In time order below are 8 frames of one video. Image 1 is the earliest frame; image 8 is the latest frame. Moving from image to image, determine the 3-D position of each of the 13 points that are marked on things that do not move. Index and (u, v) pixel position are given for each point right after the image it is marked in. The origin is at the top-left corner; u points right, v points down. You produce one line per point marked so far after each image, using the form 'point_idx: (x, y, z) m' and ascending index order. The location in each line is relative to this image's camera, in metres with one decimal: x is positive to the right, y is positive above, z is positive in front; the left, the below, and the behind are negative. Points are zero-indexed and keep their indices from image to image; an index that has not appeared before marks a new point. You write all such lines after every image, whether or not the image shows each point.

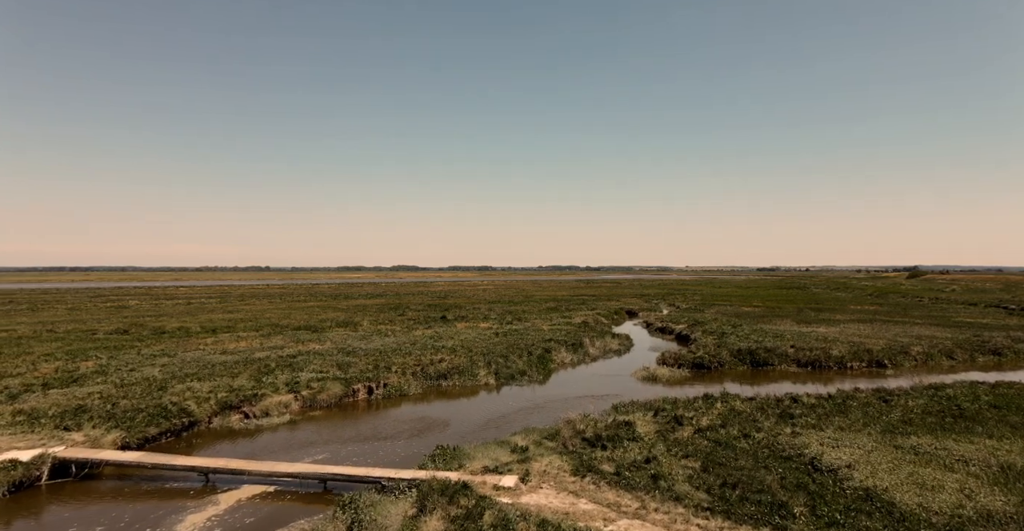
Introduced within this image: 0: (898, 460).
0: (+7.9, -4.0, +12.0) m
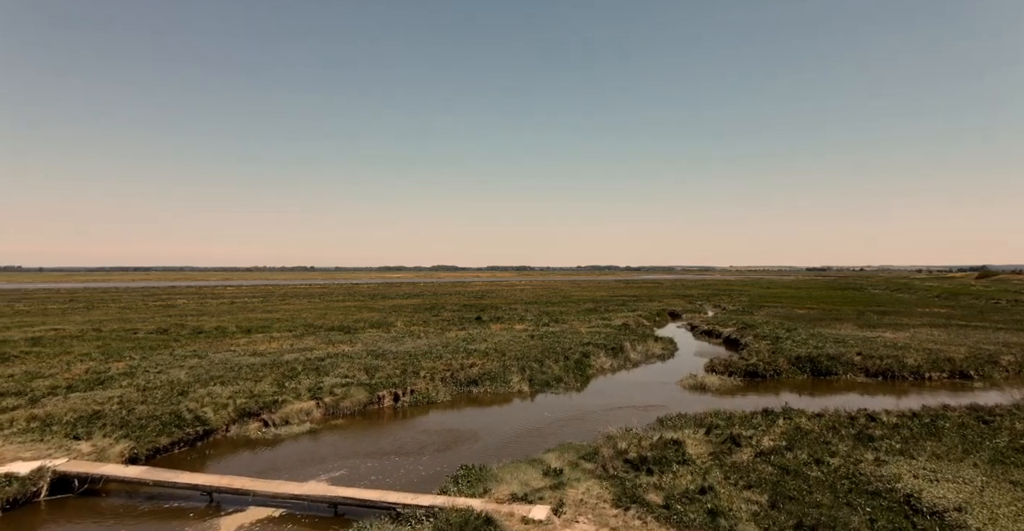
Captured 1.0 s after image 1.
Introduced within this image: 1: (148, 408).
0: (+8.5, -4.0, +9.8) m
1: (-12.3, -4.8, +19.7) m
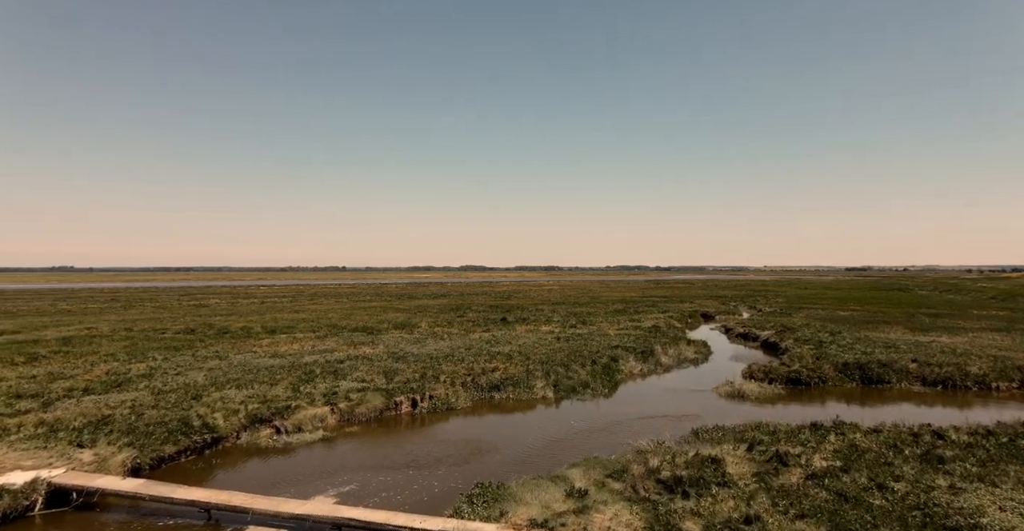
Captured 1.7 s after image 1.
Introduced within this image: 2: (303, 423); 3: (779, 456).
0: (+8.7, -3.9, +8.2) m
1: (-11.5, -4.8, +19.0) m
2: (-6.9, -5.2, +19.4) m
3: (+5.8, -4.2, +12.8) m
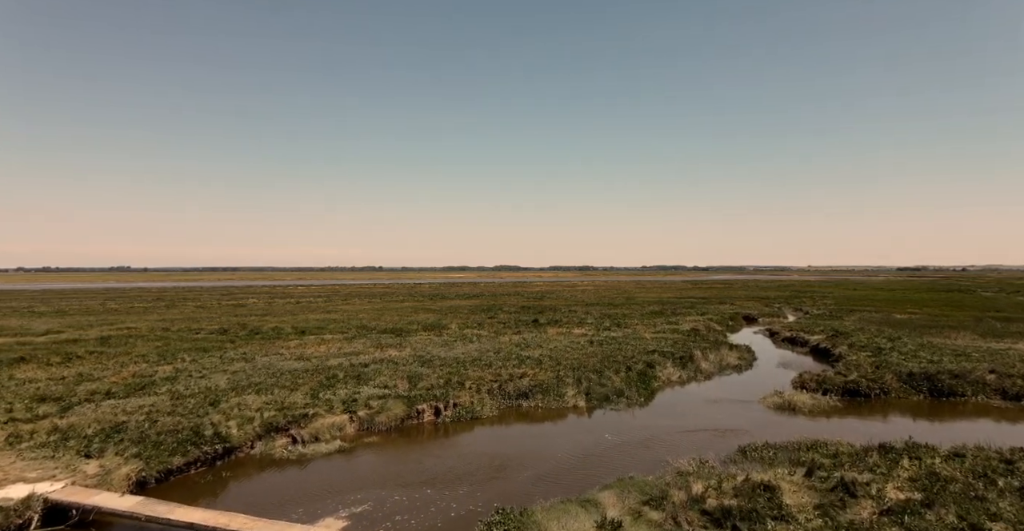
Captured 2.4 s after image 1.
0: (+8.9, -3.9, +6.3) m
1: (-10.7, -4.9, +18.4) m
2: (-6.0, -5.2, +18.4) m
3: (+6.3, -4.2, +11.1) m
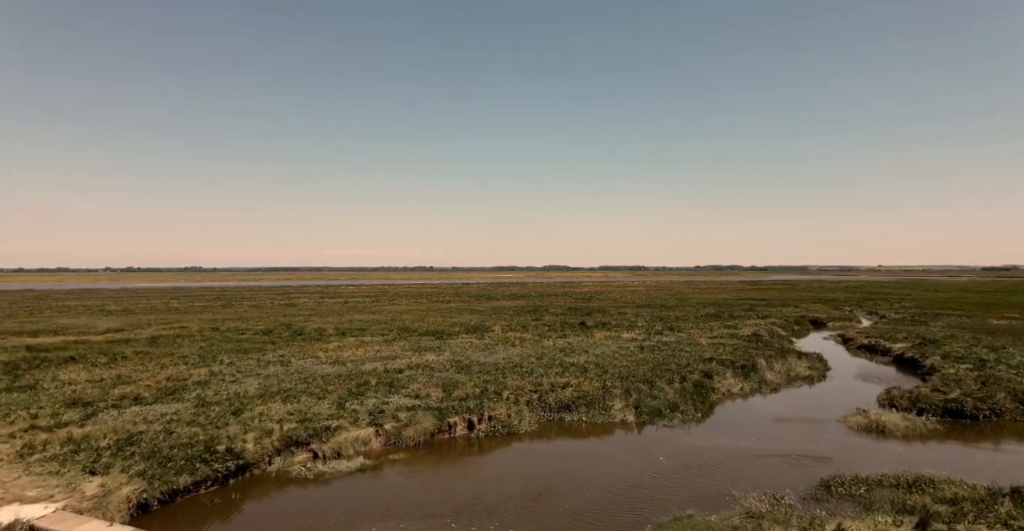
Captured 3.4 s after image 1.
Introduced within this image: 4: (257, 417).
0: (+9.0, -3.9, +3.7) m
1: (-9.5, -4.9, +17.2) m
2: (-4.9, -5.3, +16.9) m
3: (+6.8, -4.1, +8.6) m
4: (-8.2, -4.9, +18.8) m
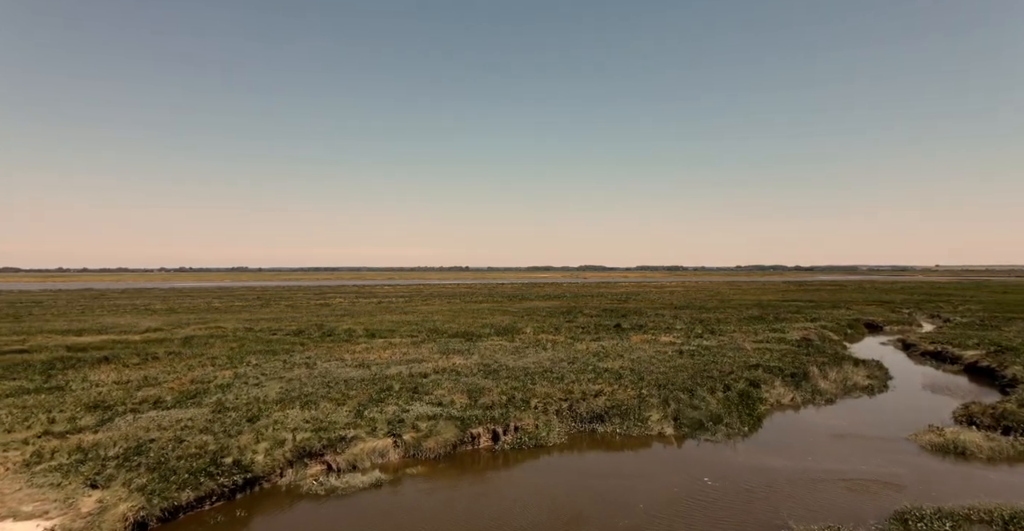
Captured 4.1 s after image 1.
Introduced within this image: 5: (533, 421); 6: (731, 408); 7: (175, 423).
0: (+9.0, -3.9, +1.8) m
1: (-8.8, -4.9, +16.4) m
2: (-4.2, -5.3, +15.9) m
3: (+7.1, -4.1, +6.9) m
4: (-7.3, -4.9, +17.9) m
5: (+0.7, -4.9, +18.6) m
6: (+7.2, -4.6, +19.1) m
7: (-10.8, -5.0, +18.7) m
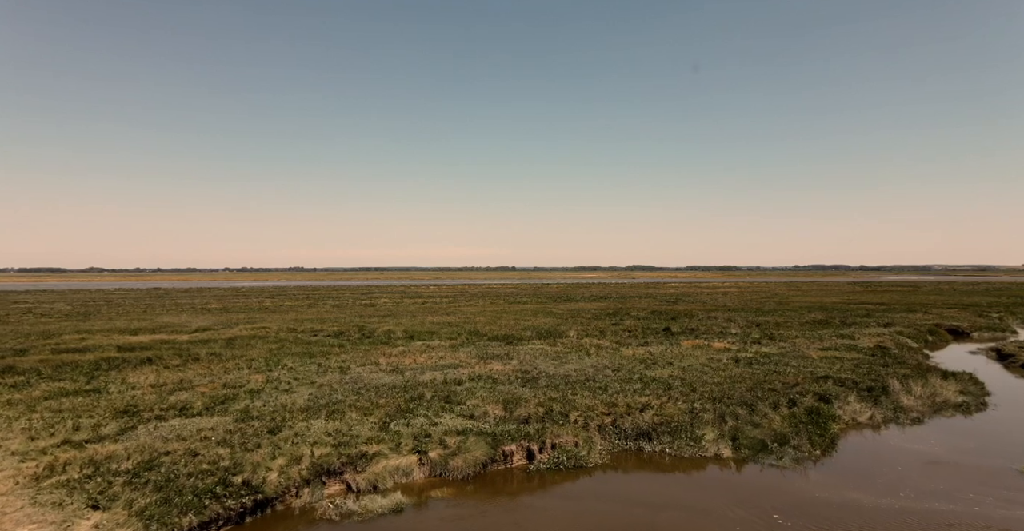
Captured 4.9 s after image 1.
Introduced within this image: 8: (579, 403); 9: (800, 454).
0: (+8.8, -3.9, -0.5) m
1: (-7.8, -5.0, +15.4) m
2: (-3.3, -5.3, +14.5) m
3: (+7.2, -4.1, +4.7) m
4: (-6.3, -4.9, +16.7) m
5: (+1.8, -5.0, +16.8) m
6: (+8.3, -4.6, +16.9) m
7: (-9.6, -5.1, +17.8) m
8: (+2.3, -4.6, +19.6) m
9: (+7.7, -5.1, +15.7) m
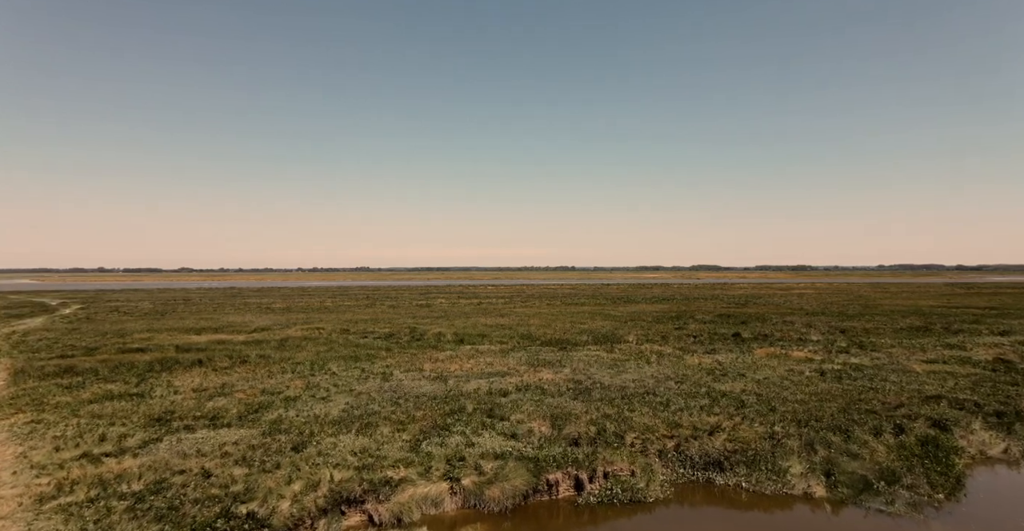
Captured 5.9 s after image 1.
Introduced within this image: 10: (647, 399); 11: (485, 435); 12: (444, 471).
0: (+8.2, -3.8, -3.6) m
1: (-6.7, -5.0, +13.9) m
2: (-2.3, -5.3, +12.5) m
3: (+7.2, -4.1, +1.8) m
4: (-5.1, -5.0, +15.1) m
5: (+2.9, -4.9, +14.4) m
6: (+9.4, -4.6, +13.8) m
7: (-8.3, -5.1, +16.5) m
8: (+3.7, -4.6, +17.1) m
9: (+8.8, -5.0, +12.7) m
10: (+4.6, -4.5, +19.9) m
11: (-0.7, -4.8, +16.6) m
12: (-1.6, -5.0, +14.1) m
